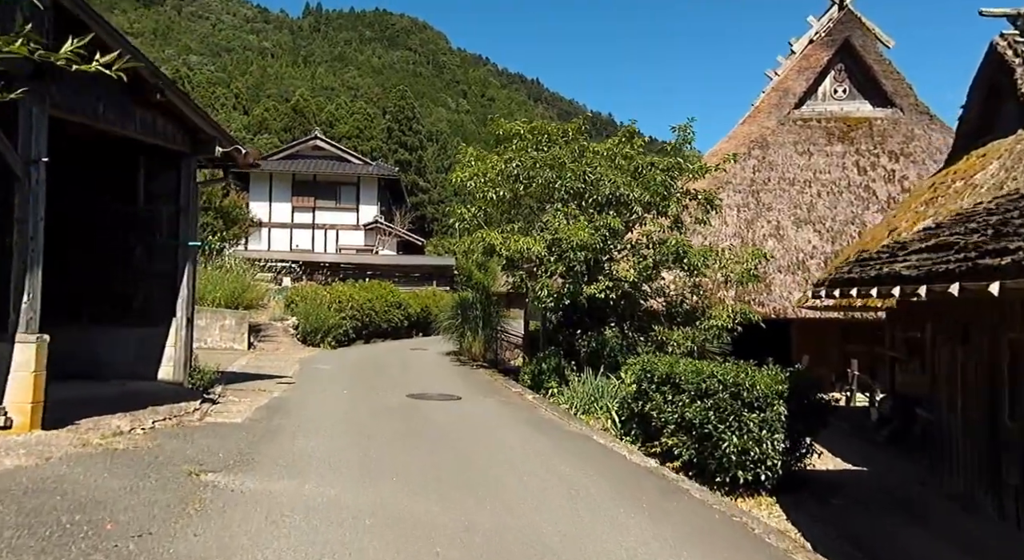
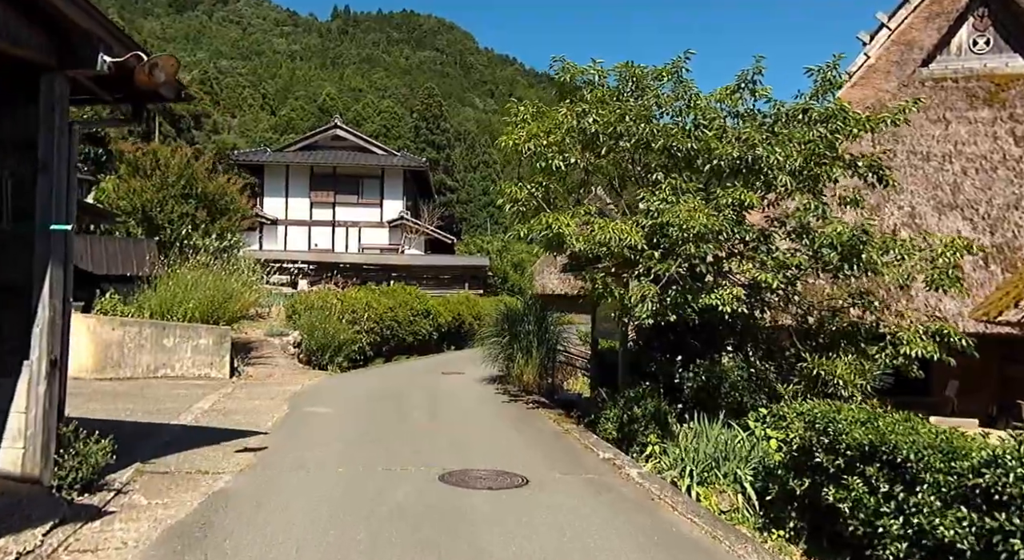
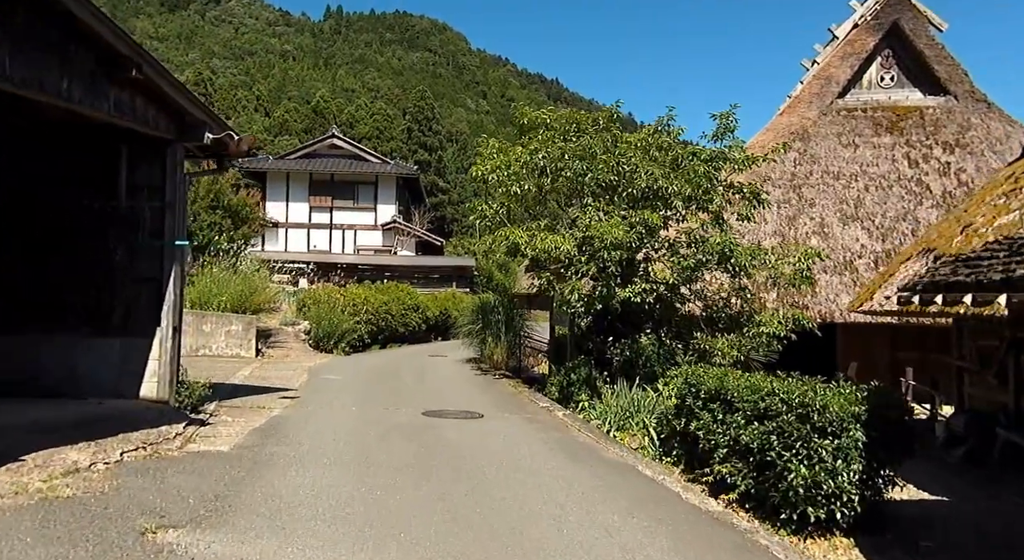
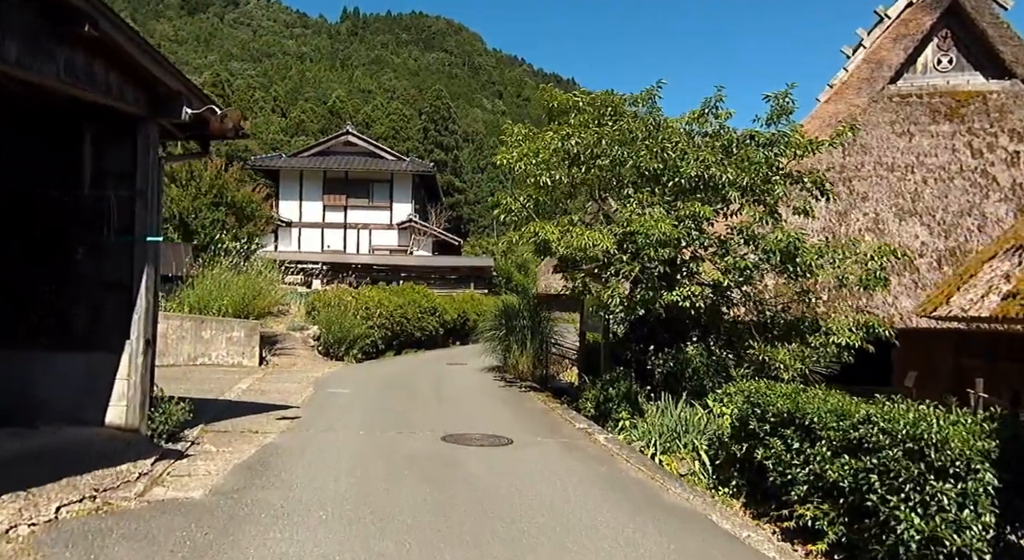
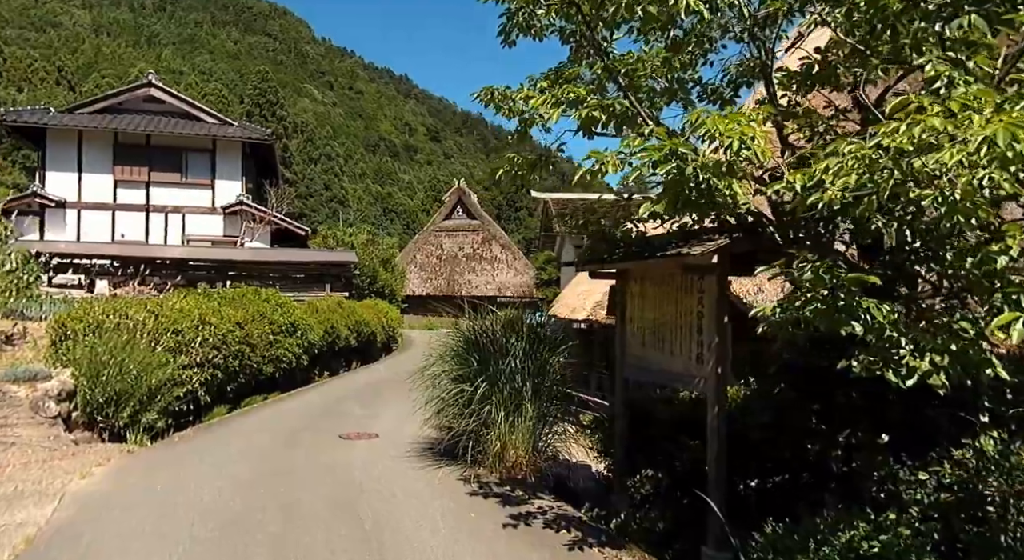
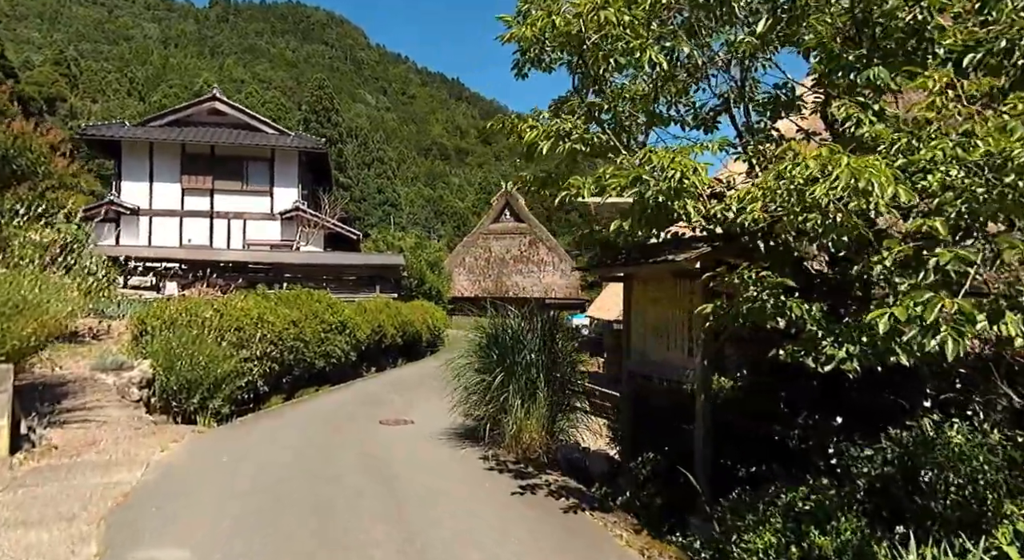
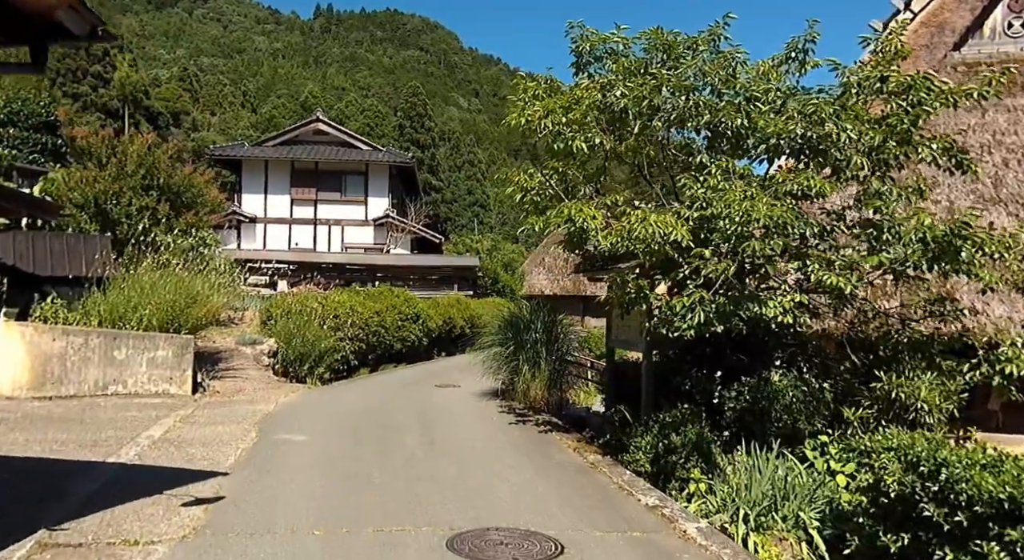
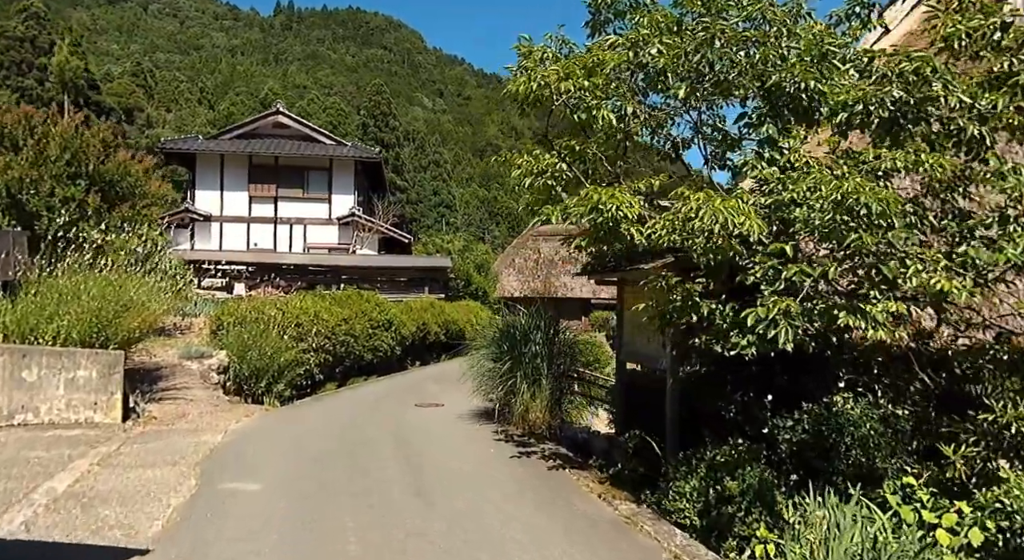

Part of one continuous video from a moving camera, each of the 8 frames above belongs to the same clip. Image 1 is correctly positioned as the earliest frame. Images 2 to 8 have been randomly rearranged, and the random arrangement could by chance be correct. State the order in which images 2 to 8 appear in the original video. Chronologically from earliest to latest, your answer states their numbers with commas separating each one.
3, 4, 2, 7, 8, 6, 5
